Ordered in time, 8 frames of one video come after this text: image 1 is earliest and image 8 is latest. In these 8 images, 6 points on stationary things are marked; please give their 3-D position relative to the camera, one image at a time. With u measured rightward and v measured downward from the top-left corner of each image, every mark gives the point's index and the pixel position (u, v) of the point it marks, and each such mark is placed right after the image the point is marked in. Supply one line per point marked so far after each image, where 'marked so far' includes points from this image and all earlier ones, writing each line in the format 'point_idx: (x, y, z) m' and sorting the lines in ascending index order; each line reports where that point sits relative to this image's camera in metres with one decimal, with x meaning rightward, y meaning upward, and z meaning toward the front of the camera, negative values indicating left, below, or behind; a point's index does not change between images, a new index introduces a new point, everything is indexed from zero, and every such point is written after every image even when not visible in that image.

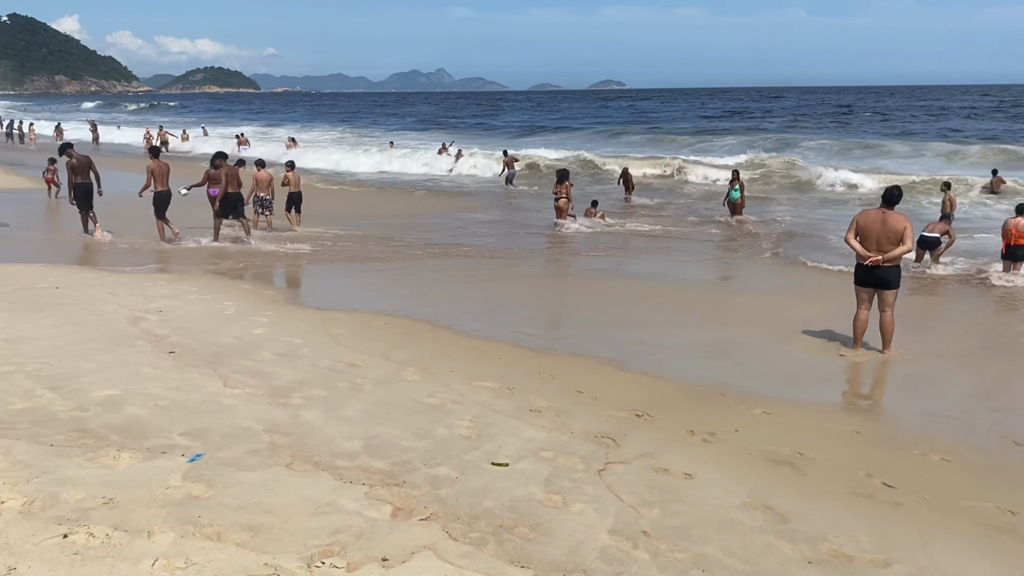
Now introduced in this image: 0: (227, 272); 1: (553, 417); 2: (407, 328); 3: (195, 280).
0: (-3.3, +0.2, +10.1) m
1: (+0.2, -0.7, +4.5) m
2: (-0.8, -0.3, +6.6) m
3: (-3.1, +0.1, +8.6) m
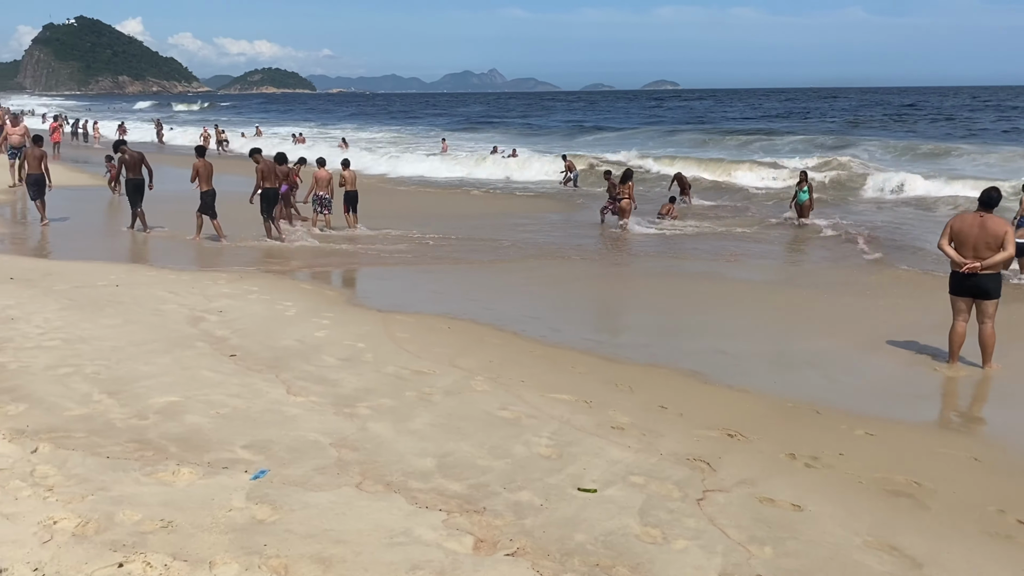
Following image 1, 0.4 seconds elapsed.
0: (-2.6, +0.2, +10.0) m
1: (+0.6, -0.7, +4.1) m
2: (-0.3, -0.3, +6.3) m
3: (-2.5, +0.1, +8.4) m
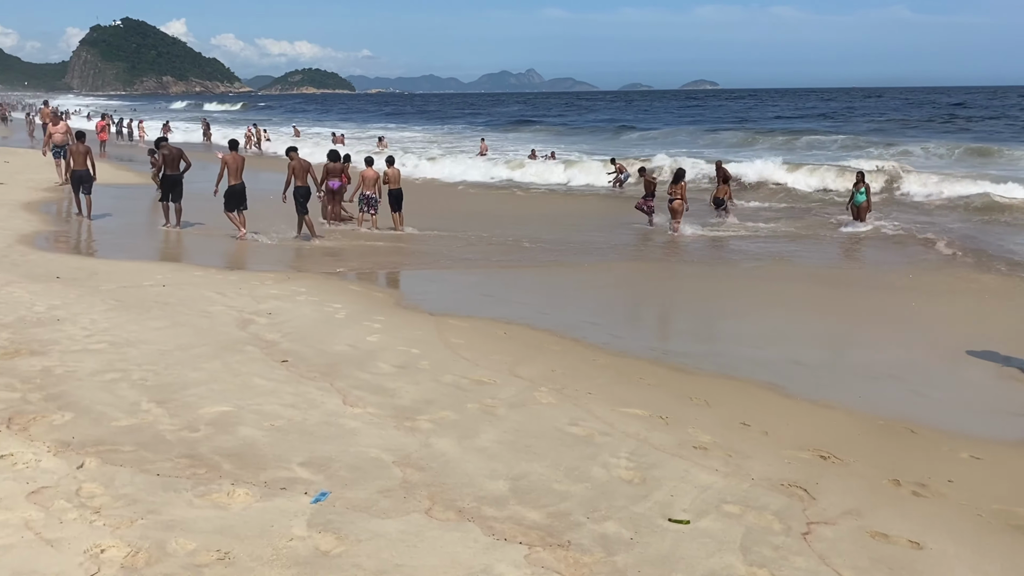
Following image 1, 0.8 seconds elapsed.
0: (-2.0, +0.2, +9.8) m
1: (+0.9, -0.7, +3.8) m
2: (+0.1, -0.4, +6.0) m
3: (-2.0, +0.1, +8.2) m
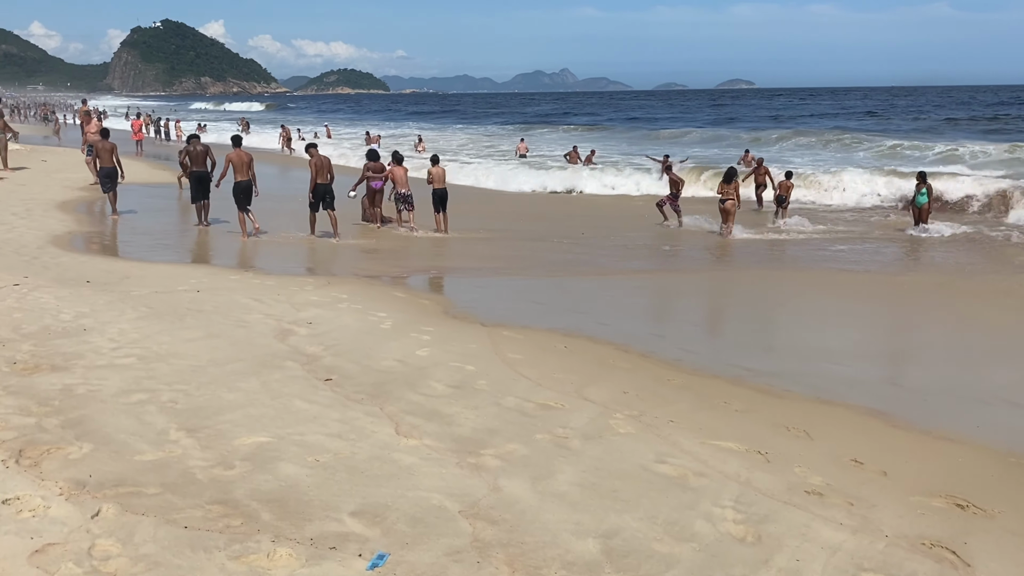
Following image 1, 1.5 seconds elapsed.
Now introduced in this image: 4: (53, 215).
0: (-1.5, +0.1, +9.3) m
1: (+1.2, -0.8, +3.2) m
2: (+0.5, -0.4, +5.5) m
3: (-1.5, 0.0, +7.8) m
4: (-6.3, +1.0, +11.9) m
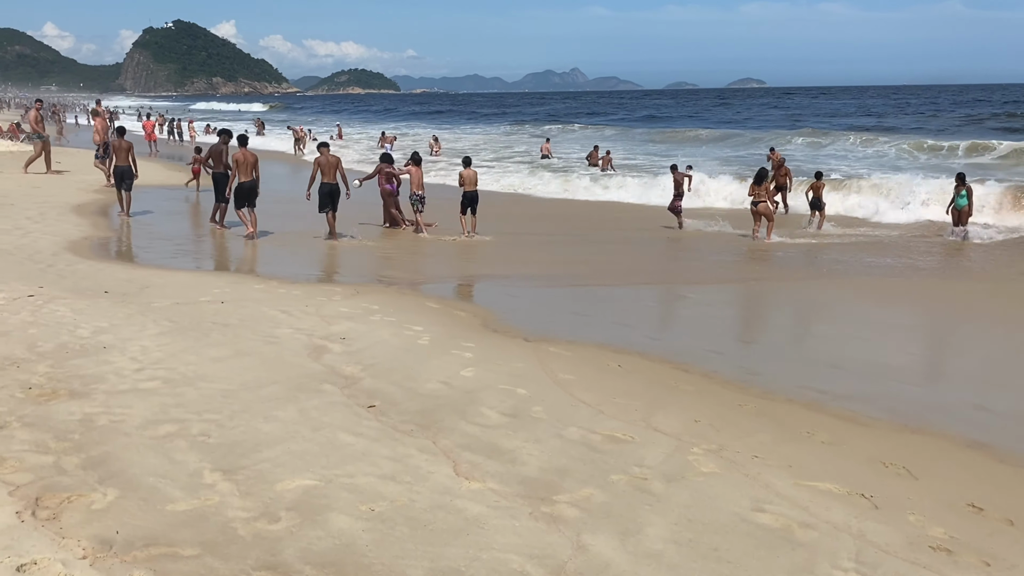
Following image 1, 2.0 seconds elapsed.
0: (-1.1, 0.0, +8.9) m
1: (+1.5, -0.9, +2.8) m
2: (+0.8, -0.5, +5.1) m
3: (-1.2, -0.1, +7.4) m
4: (-5.9, +0.9, +11.6) m
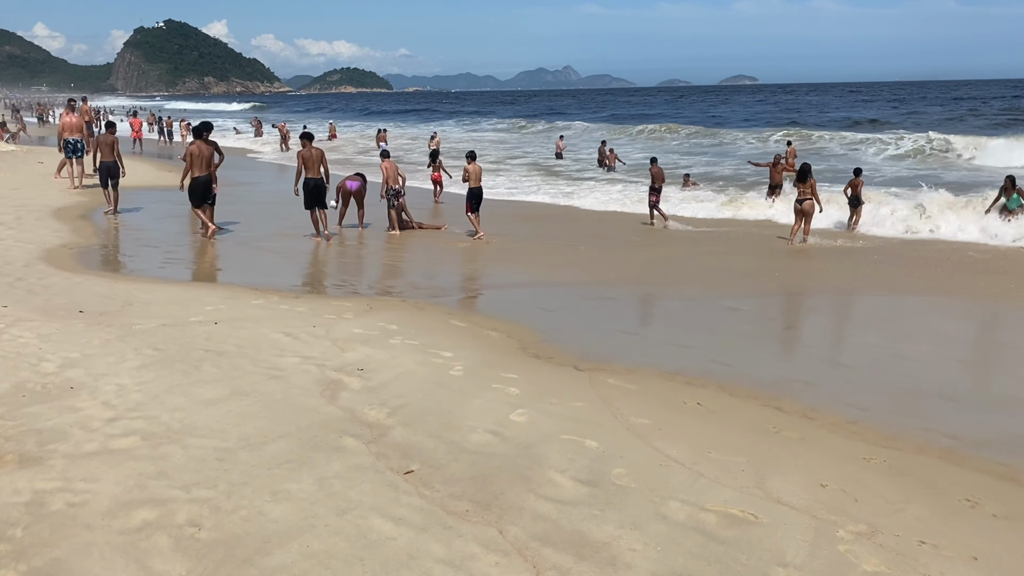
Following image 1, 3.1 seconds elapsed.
0: (-0.9, -0.1, +8.0) m
1: (+1.8, -1.0, +1.9) m
2: (+1.1, -0.6, +4.2) m
3: (-0.9, -0.2, +6.4) m
4: (-5.7, +0.8, +10.6) m
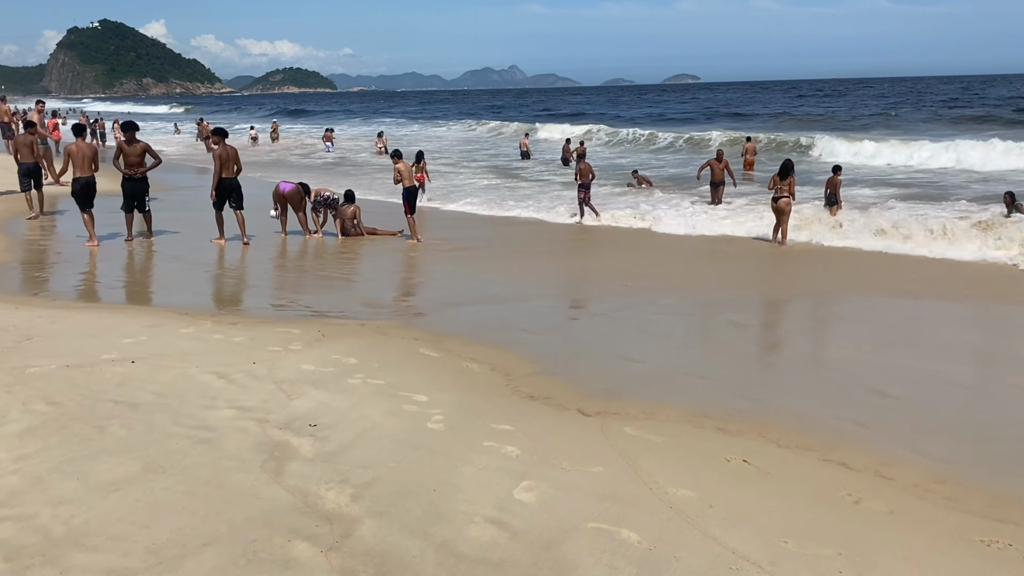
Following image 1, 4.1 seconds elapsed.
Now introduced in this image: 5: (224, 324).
0: (-1.1, -0.2, +7.0) m
1: (+1.9, -1.1, +1.1) m
2: (+1.1, -0.7, +3.3) m
3: (-1.1, -0.3, +5.4) m
4: (-6.1, +0.5, +9.4) m
5: (-1.9, -0.2, +5.9) m
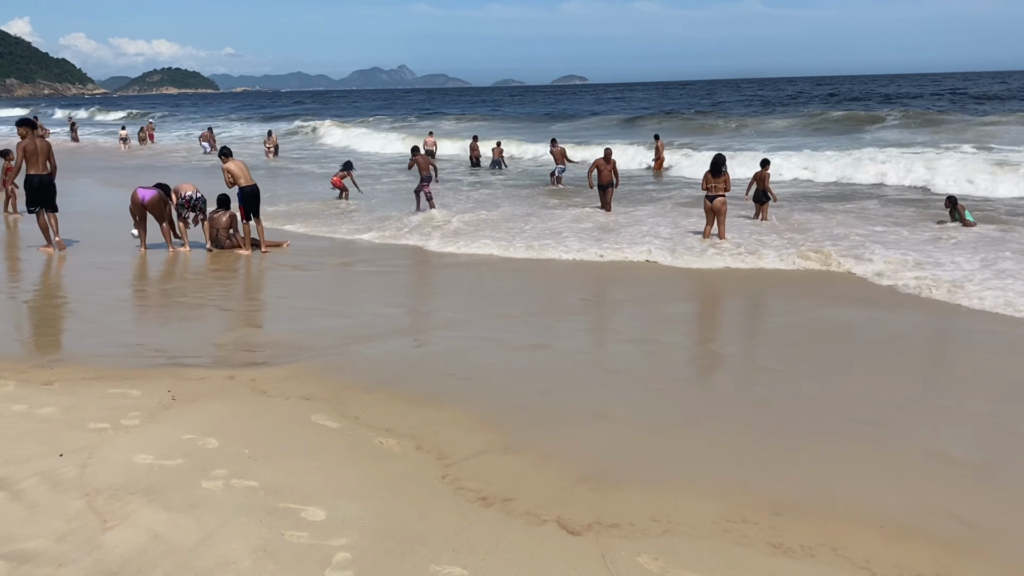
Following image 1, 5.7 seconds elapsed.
0: (-1.6, -0.4, +5.4) m
1: (+2.1, -1.2, -0.1) m
2: (+1.0, -0.8, +2.0) m
3: (-1.4, -0.5, +3.9) m
4: (-6.8, +0.2, +7.2) m
5: (-2.3, -0.5, +4.2) m
